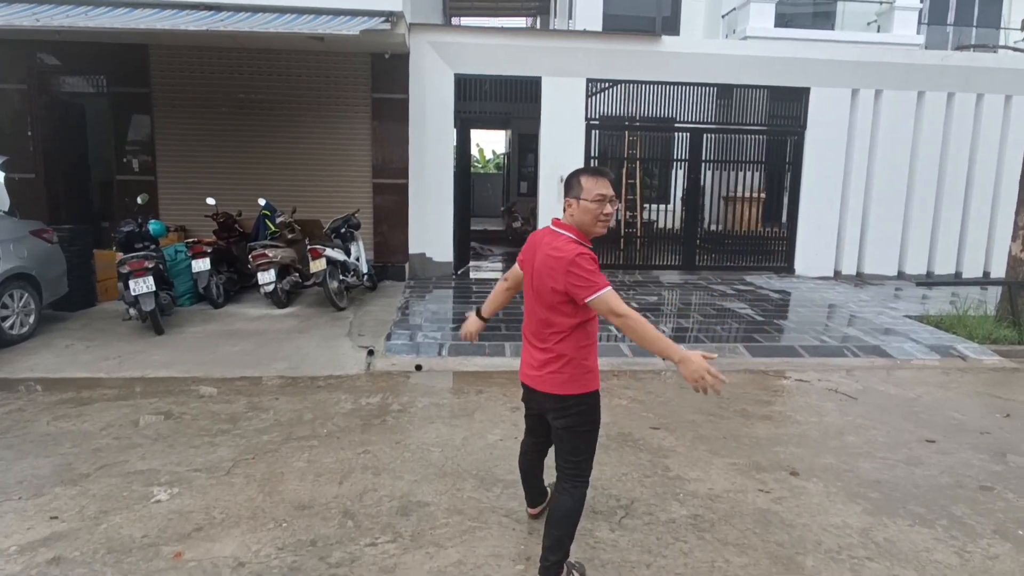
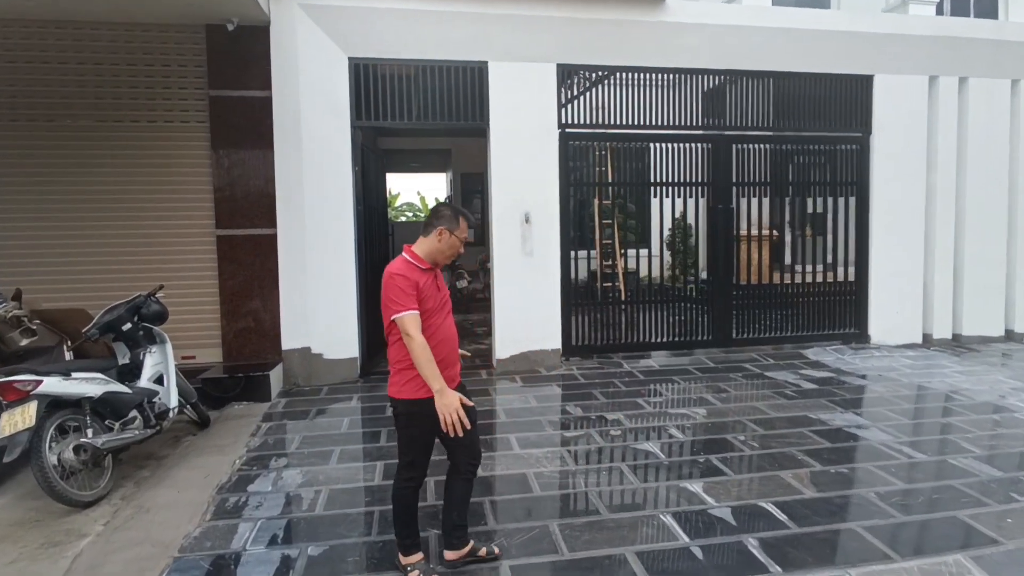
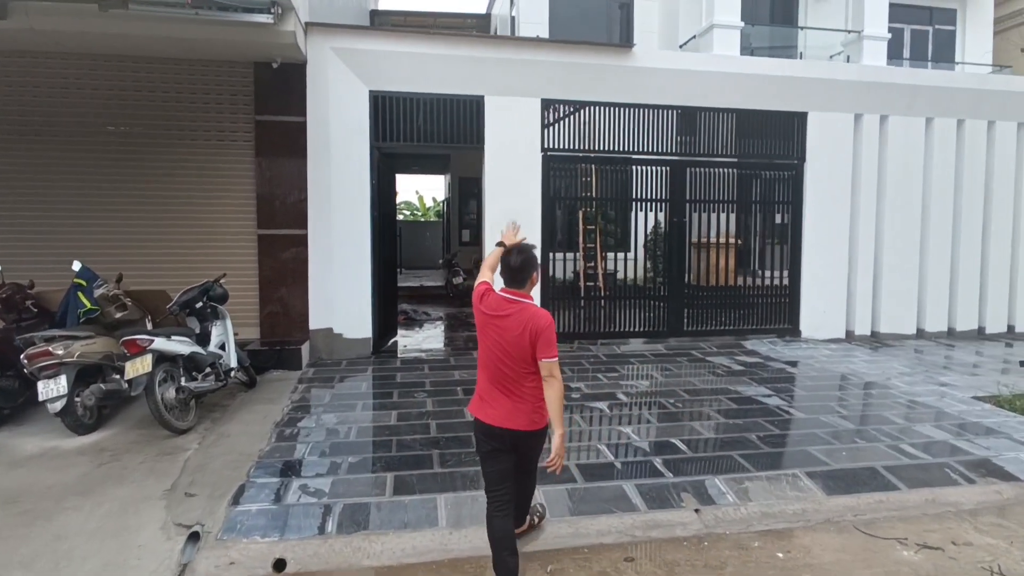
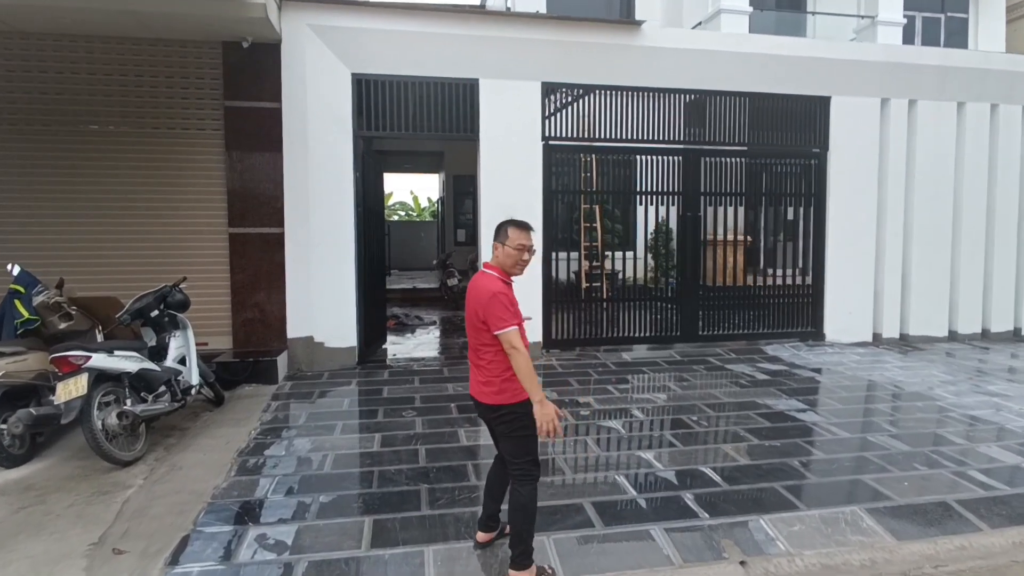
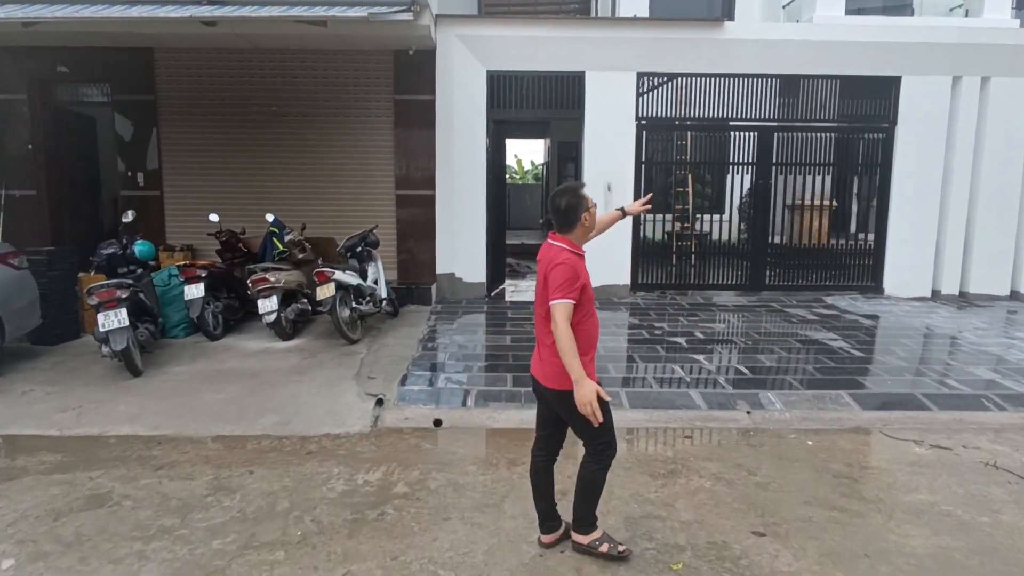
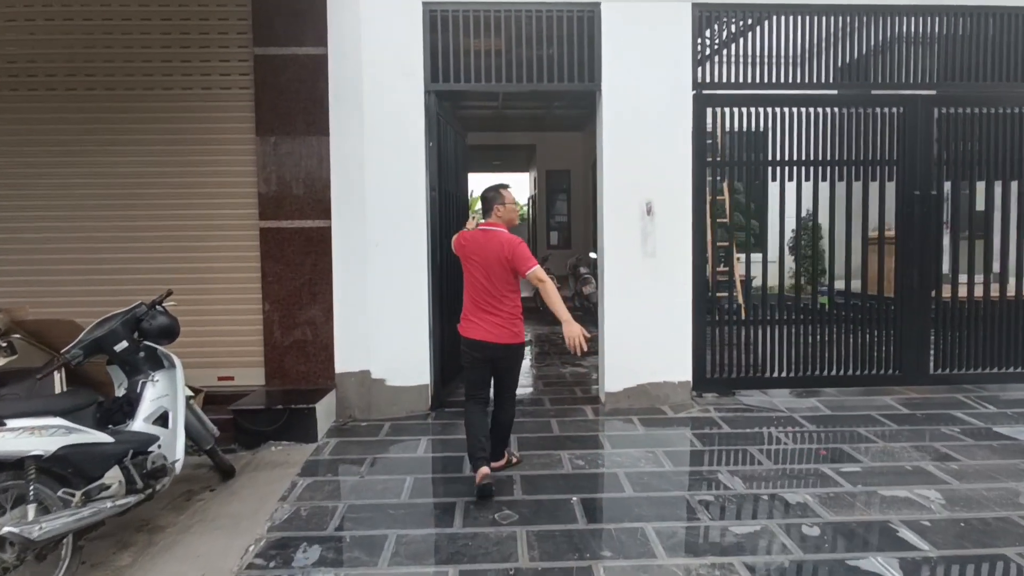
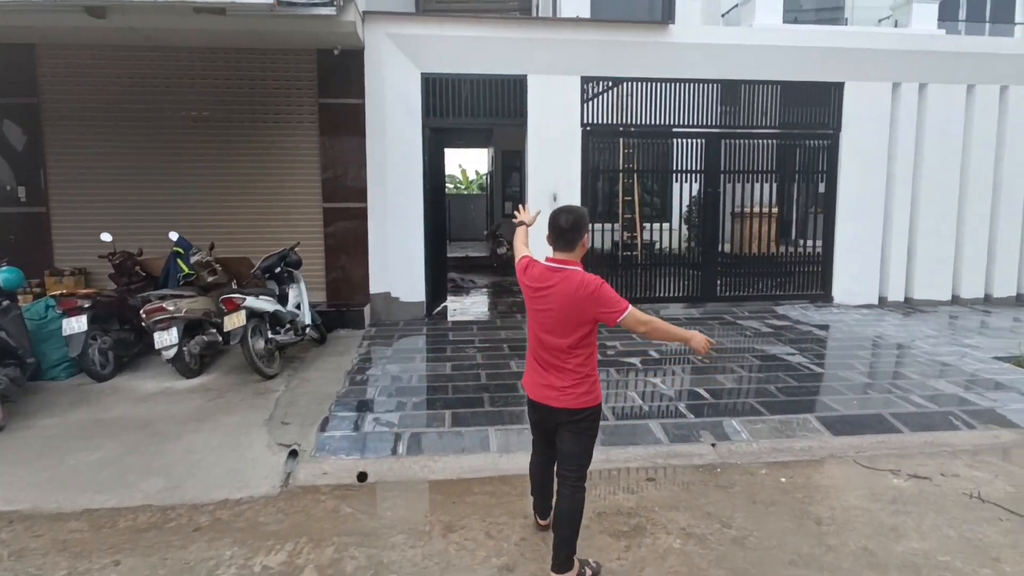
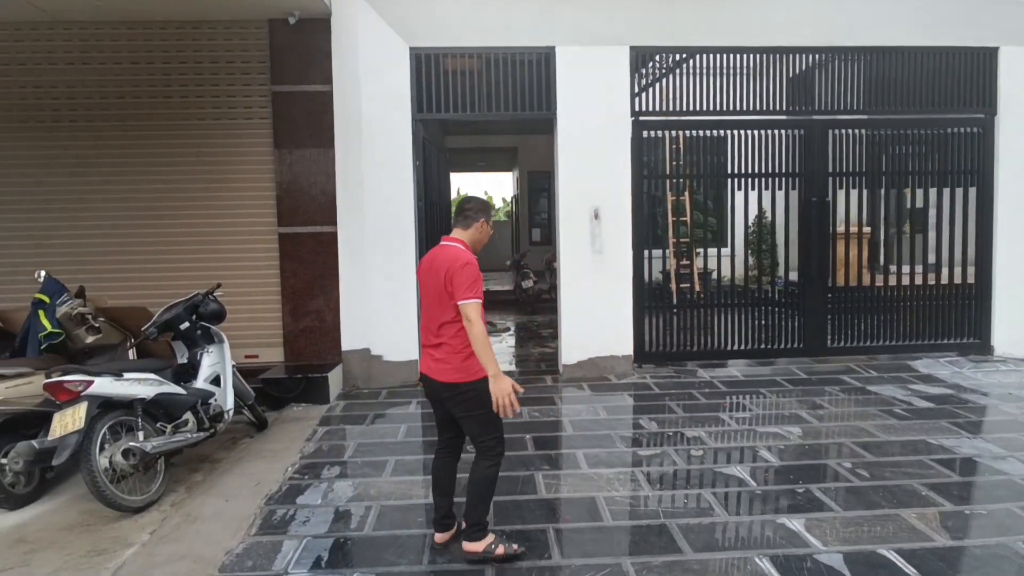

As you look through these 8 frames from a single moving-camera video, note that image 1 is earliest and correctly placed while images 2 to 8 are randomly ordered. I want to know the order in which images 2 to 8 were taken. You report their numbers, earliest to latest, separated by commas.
5, 7, 3, 4, 2, 8, 6
